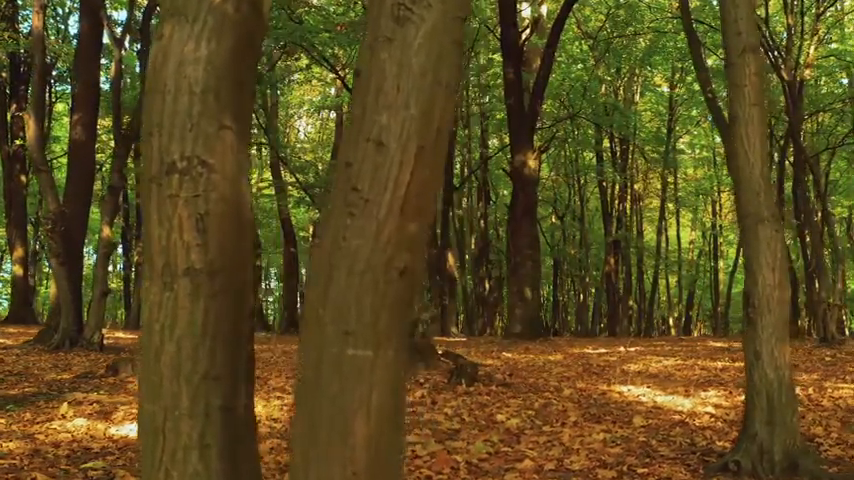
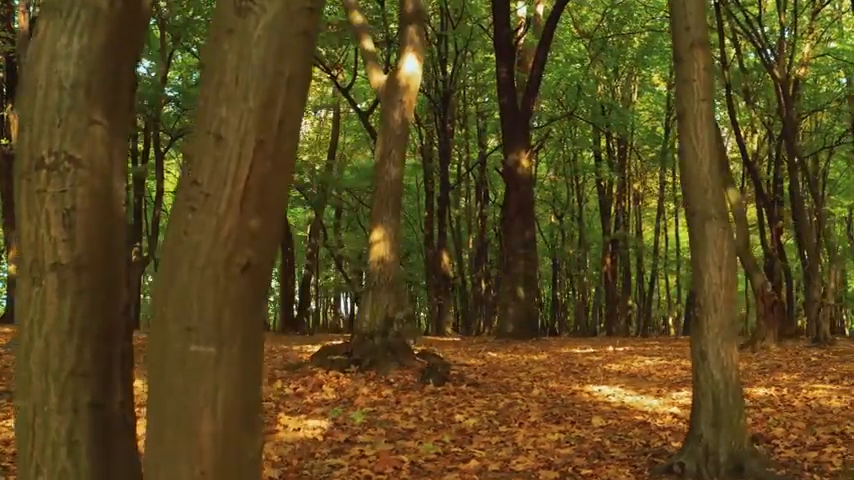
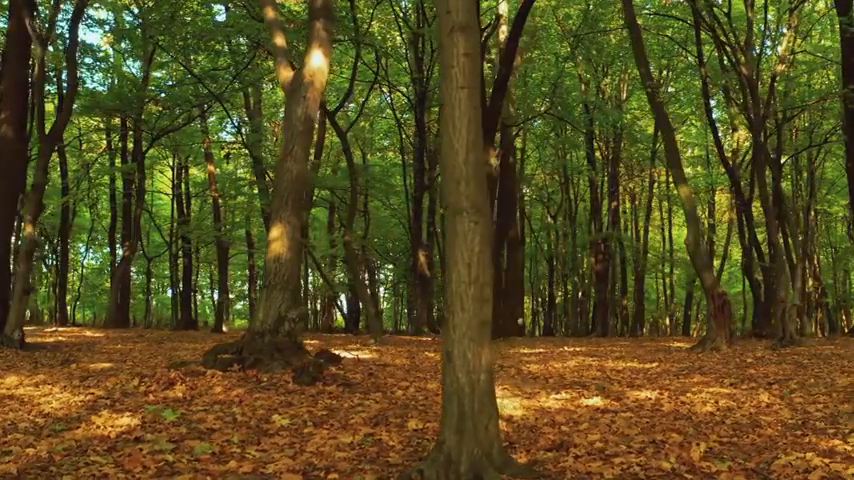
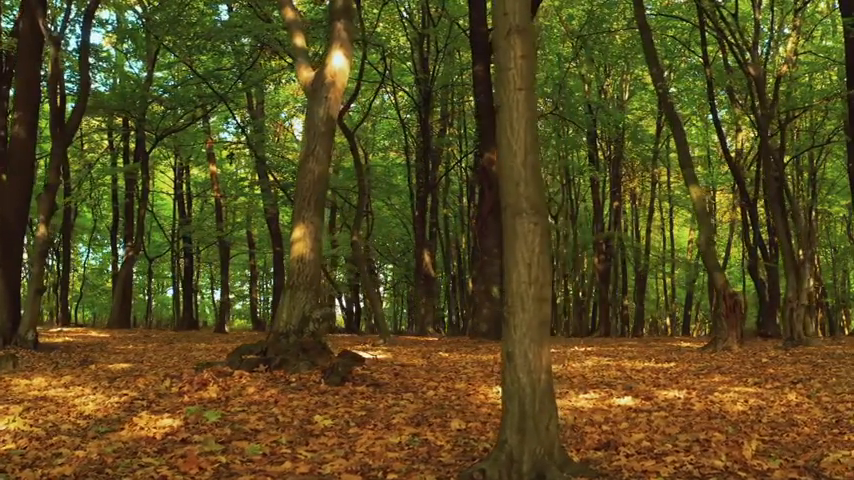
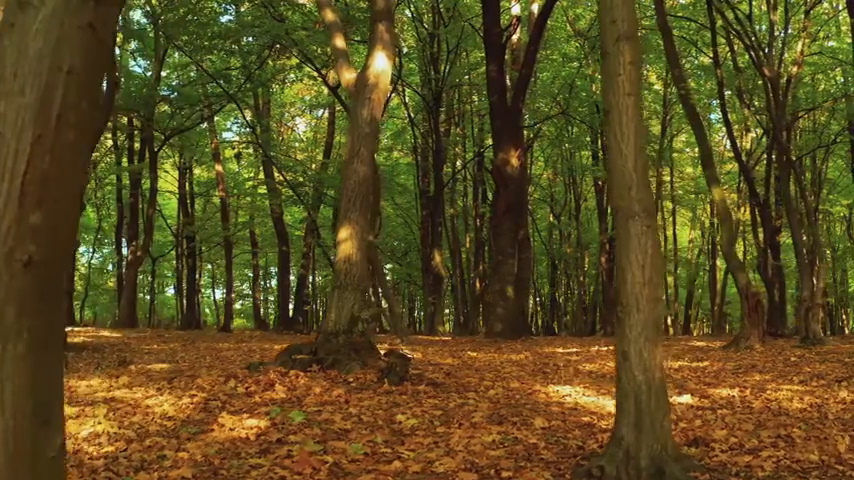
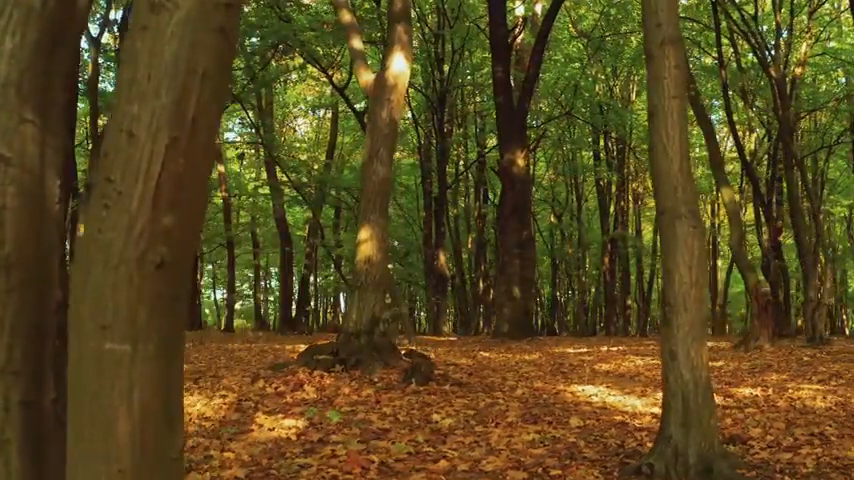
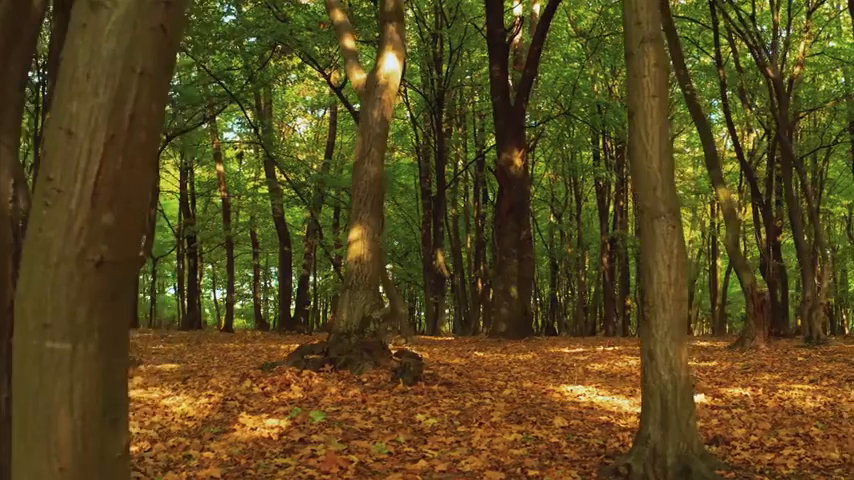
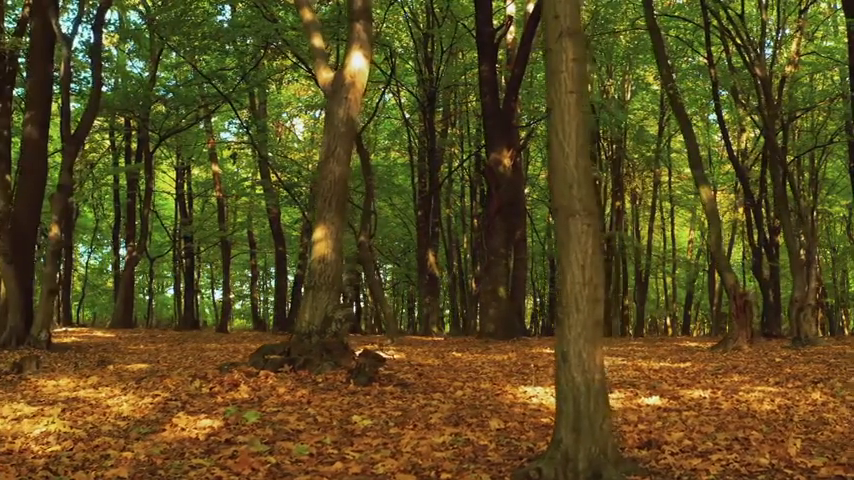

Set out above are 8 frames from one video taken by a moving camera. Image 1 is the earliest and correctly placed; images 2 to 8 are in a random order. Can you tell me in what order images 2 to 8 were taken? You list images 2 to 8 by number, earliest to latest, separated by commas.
2, 6, 7, 5, 8, 4, 3
